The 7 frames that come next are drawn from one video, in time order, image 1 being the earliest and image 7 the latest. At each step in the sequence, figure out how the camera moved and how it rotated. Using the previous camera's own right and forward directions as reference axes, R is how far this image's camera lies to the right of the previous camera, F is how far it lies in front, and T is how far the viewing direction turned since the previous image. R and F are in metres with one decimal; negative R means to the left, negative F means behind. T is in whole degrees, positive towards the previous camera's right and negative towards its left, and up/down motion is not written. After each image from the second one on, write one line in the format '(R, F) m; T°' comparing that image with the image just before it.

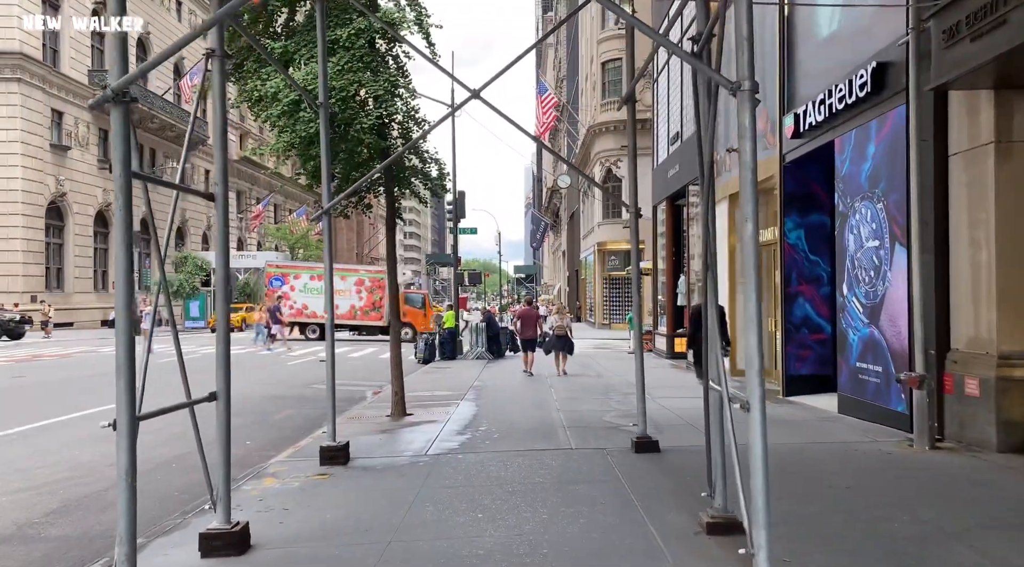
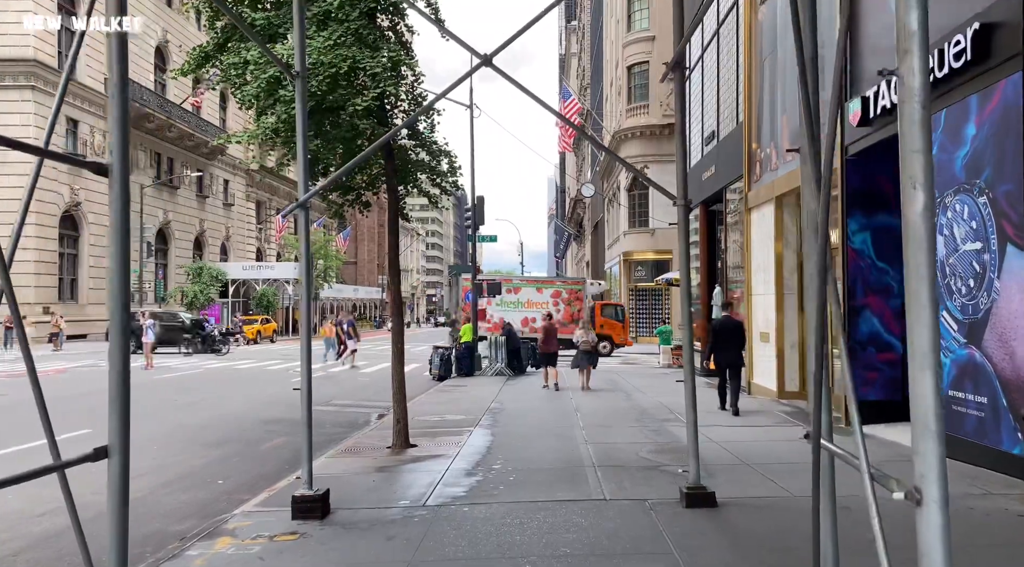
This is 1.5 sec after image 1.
(0.0, +1.7) m; -1°
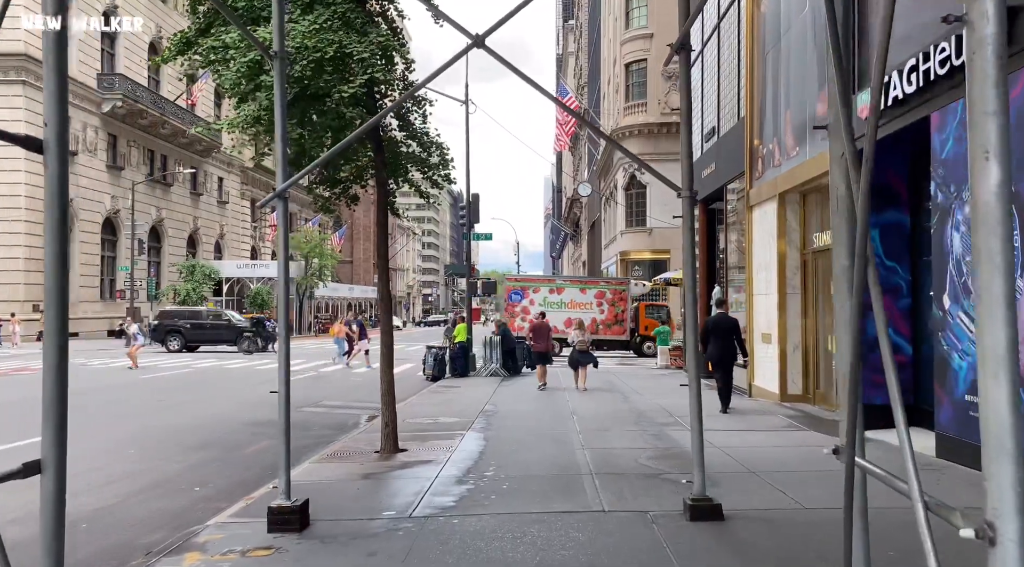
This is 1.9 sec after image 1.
(0.0, +0.5) m; 0°
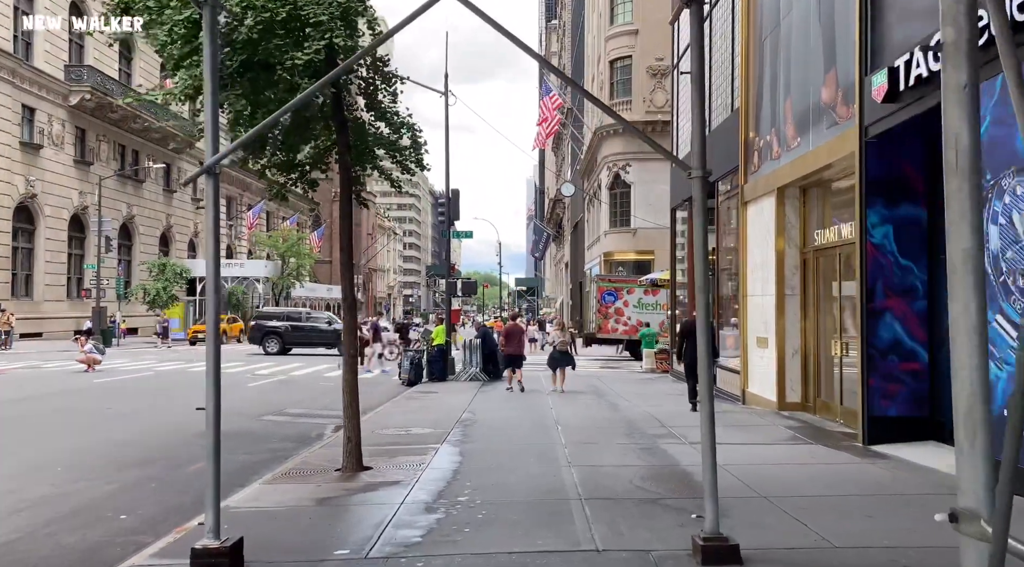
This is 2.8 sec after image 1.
(0.0, +1.1) m; +1°
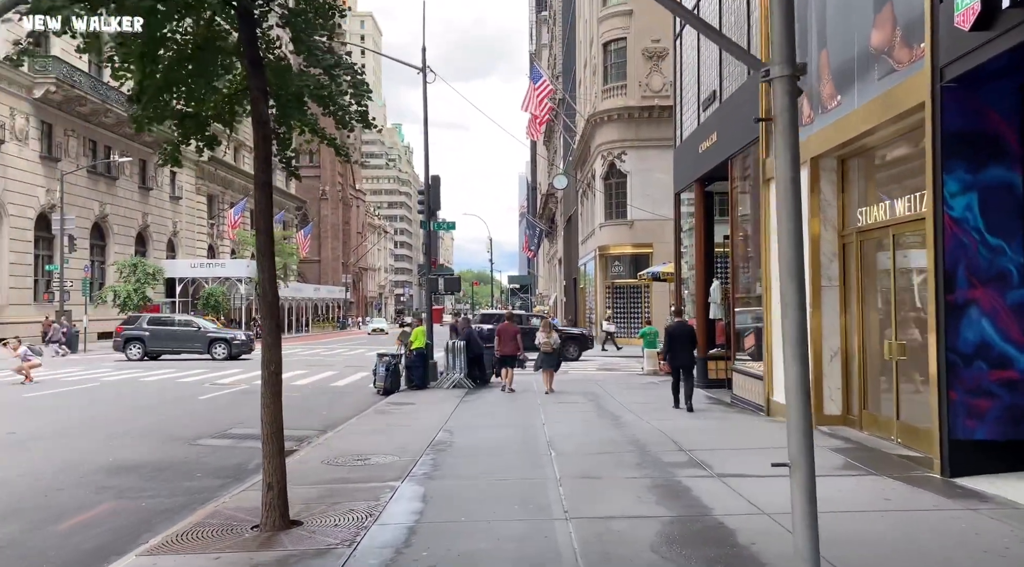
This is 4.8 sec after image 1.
(+0.1, +2.4) m; 0°
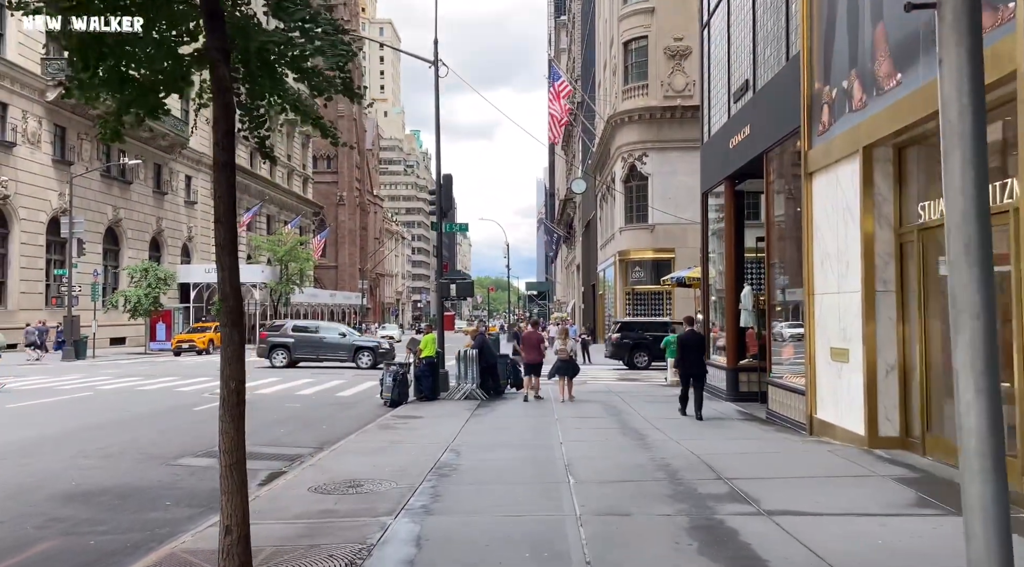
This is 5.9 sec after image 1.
(0.0, +1.3) m; -1°
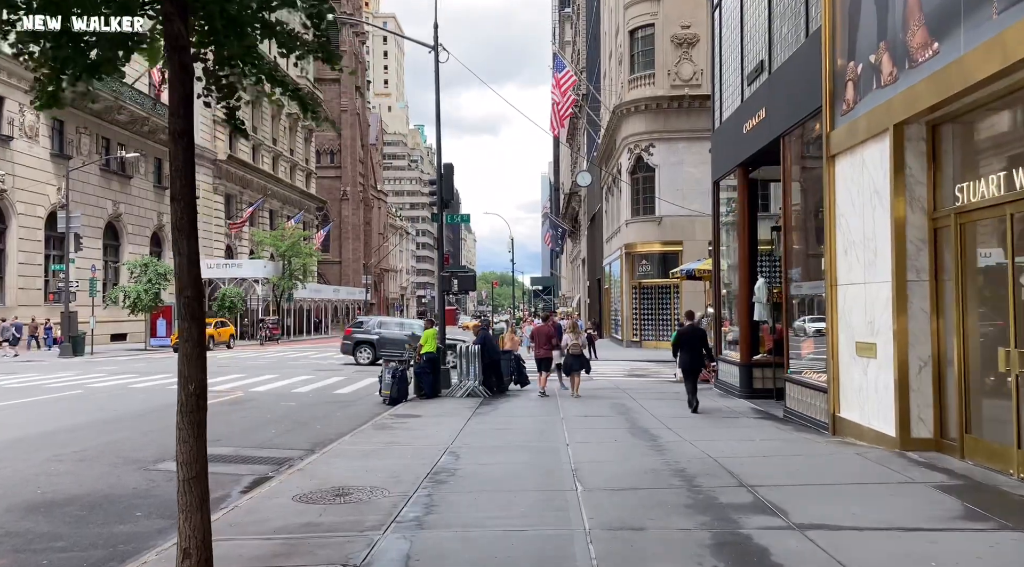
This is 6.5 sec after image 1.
(0.0, +0.8) m; 0°
